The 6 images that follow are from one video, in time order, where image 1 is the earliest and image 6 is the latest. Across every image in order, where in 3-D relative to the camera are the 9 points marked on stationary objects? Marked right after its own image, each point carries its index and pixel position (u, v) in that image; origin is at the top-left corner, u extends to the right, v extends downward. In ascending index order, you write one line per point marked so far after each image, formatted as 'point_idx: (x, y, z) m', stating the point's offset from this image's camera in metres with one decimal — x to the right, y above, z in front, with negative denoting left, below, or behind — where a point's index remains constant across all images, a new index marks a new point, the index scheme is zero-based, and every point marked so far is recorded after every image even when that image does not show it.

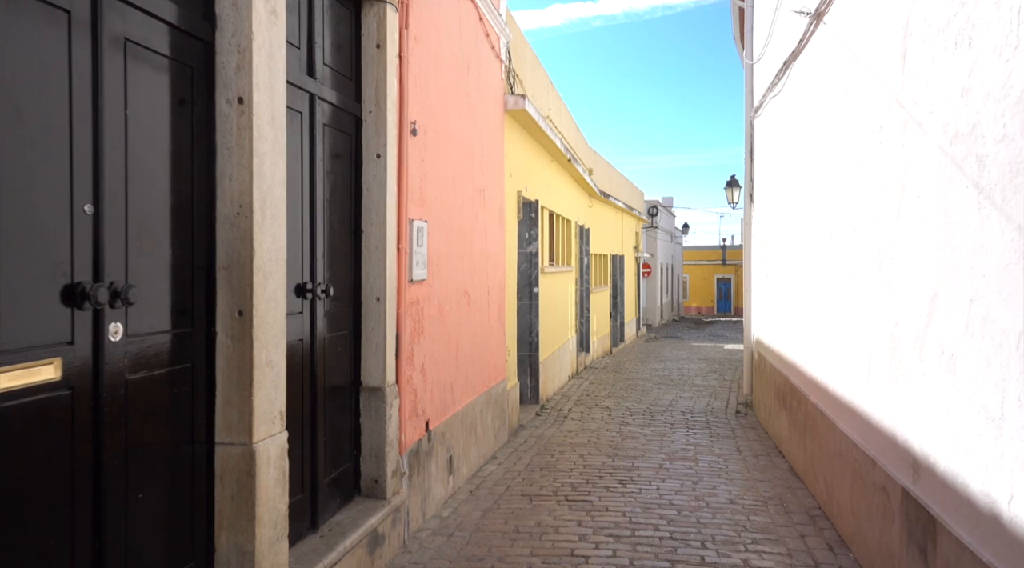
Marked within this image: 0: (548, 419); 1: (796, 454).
0: (+0.4, -1.7, +9.1) m
1: (+2.4, -1.5, +6.4) m
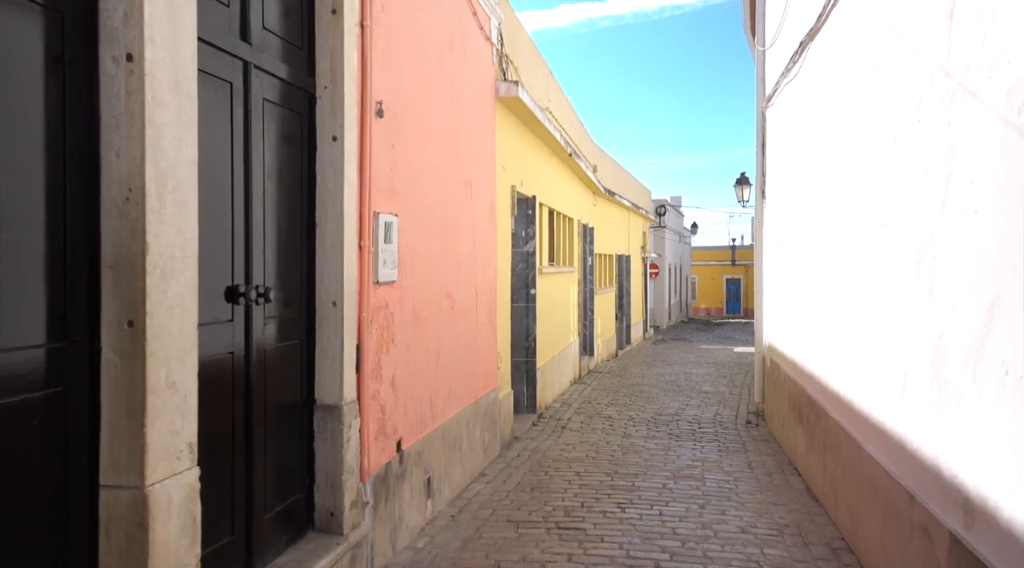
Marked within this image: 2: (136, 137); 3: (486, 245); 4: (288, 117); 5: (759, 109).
0: (+0.4, -1.7, +8.5) m
1: (+2.4, -1.5, +5.8) m
2: (-1.2, +0.5, +2.3) m
3: (-0.2, +0.4, +6.9) m
4: (-1.1, +0.8, +3.6) m
5: (+3.3, +2.3, +9.9) m
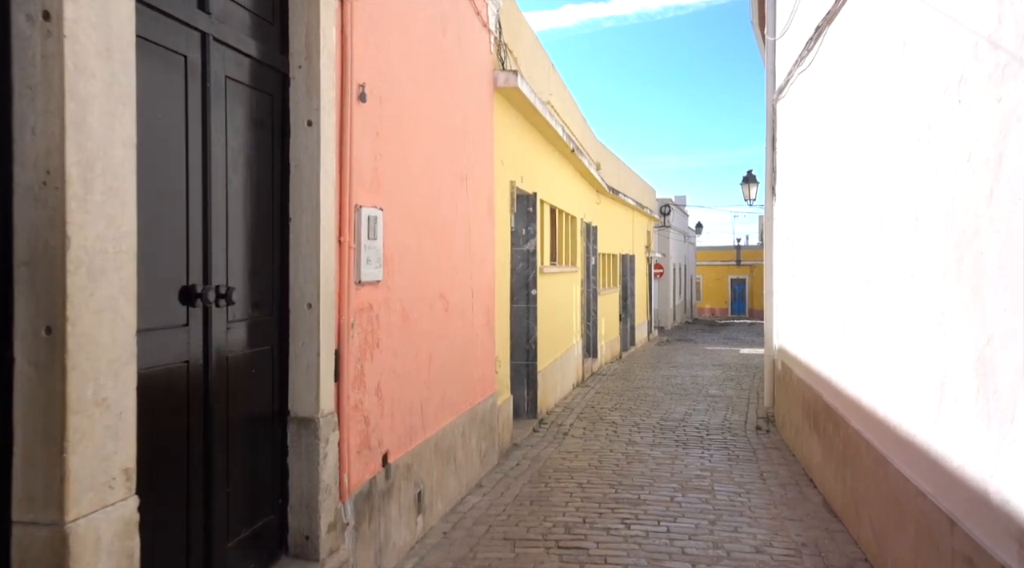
0: (+0.4, -1.7, +8.1) m
1: (+2.3, -1.5, +5.4) m
2: (-1.2, +0.5, +1.9) m
3: (-0.2, +0.4, +6.5) m
4: (-1.1, +0.8, +3.2) m
5: (+3.3, +2.3, +9.6) m
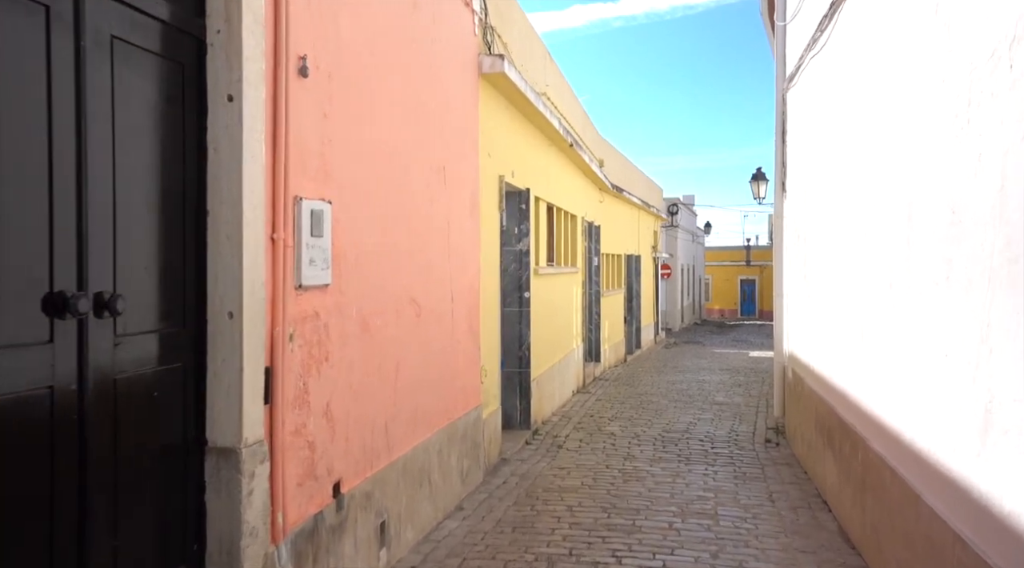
0: (+0.3, -1.7, +7.6) m
1: (+2.2, -1.5, +4.9) m
2: (-1.4, +0.4, +1.4) m
3: (-0.4, +0.3, +6.0) m
4: (-1.3, +0.8, +2.7) m
5: (+3.2, +2.3, +9.0) m
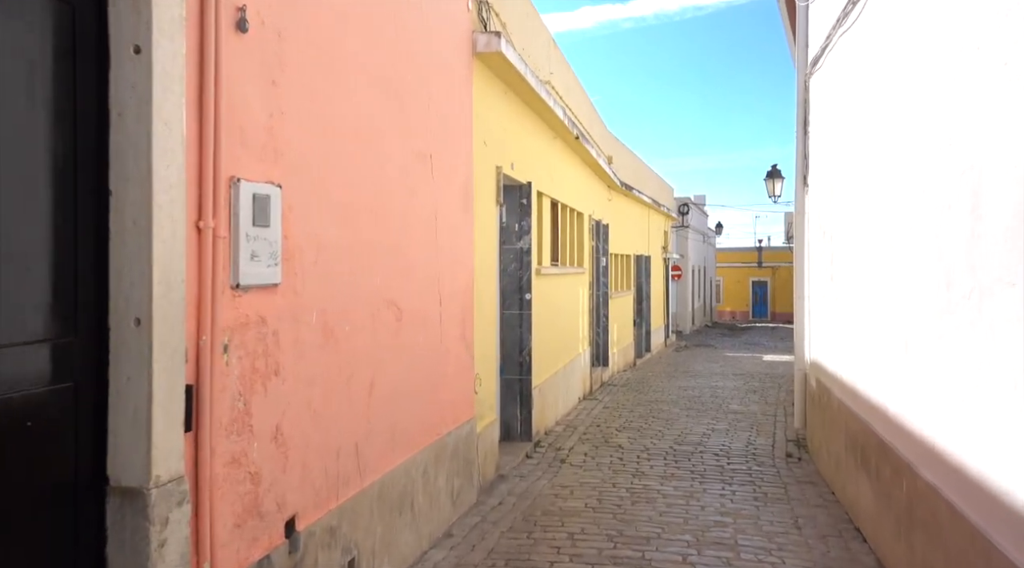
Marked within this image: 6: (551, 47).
0: (+0.3, -1.7, +7.0) m
1: (+2.2, -1.5, +4.2) m
2: (-1.5, +0.4, +0.8) m
3: (-0.4, +0.3, +5.4) m
4: (-1.3, +0.8, +2.1) m
5: (+3.2, +2.3, +8.4) m
6: (+0.4, +2.8, +8.8) m
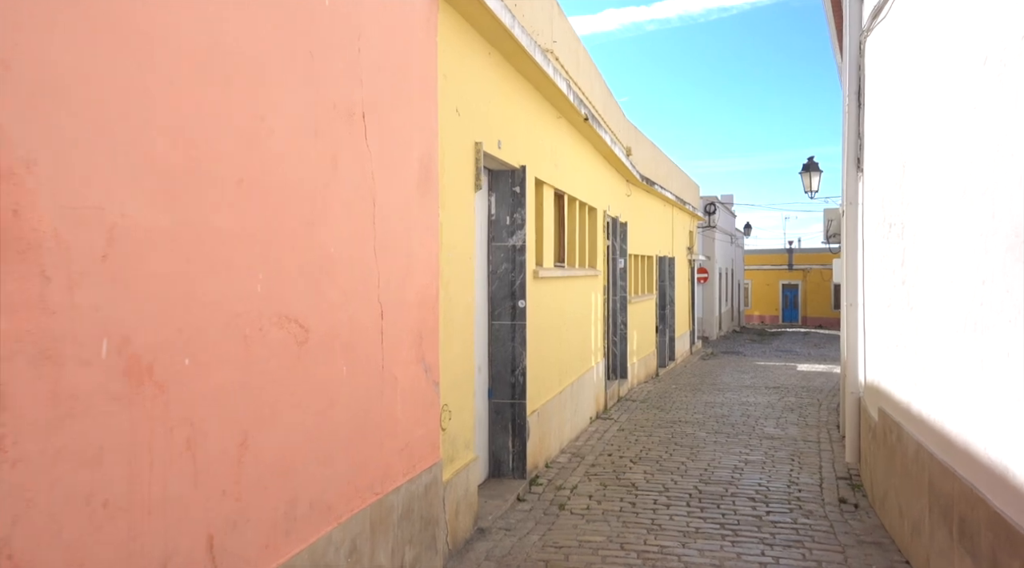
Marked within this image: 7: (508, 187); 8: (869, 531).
0: (+0.2, -1.7, +5.7) m
1: (+2.0, -1.5, +2.8) m
2: (-1.8, +0.4, -0.4) m
3: (-0.6, +0.3, +4.1) m
4: (-1.6, +0.8, +0.9) m
5: (+3.2, +2.3, +6.9) m
6: (+0.4, +2.7, +7.4) m
7: (0.0, +0.8, +6.3) m
8: (+2.5, -1.7, +5.3) m
